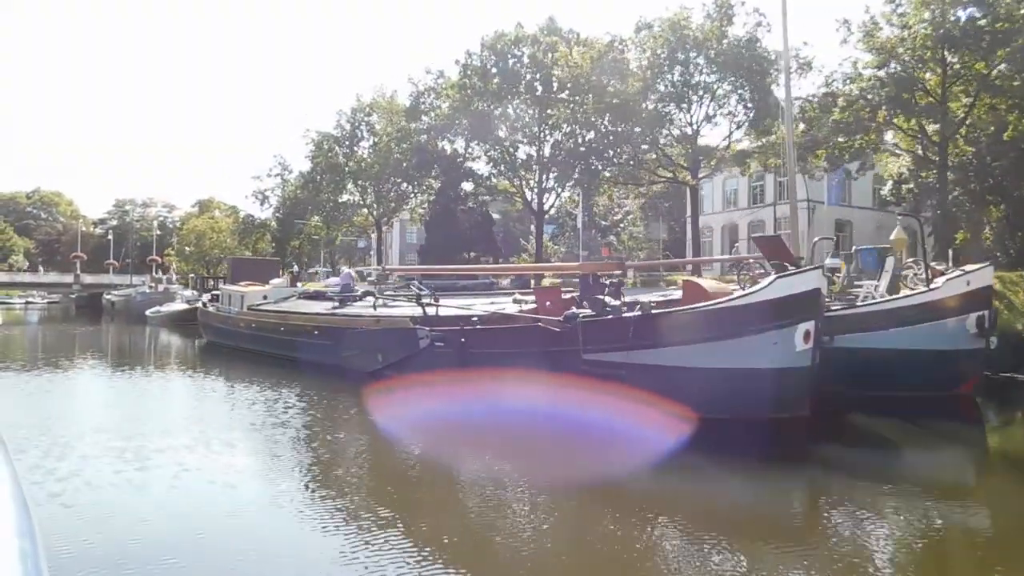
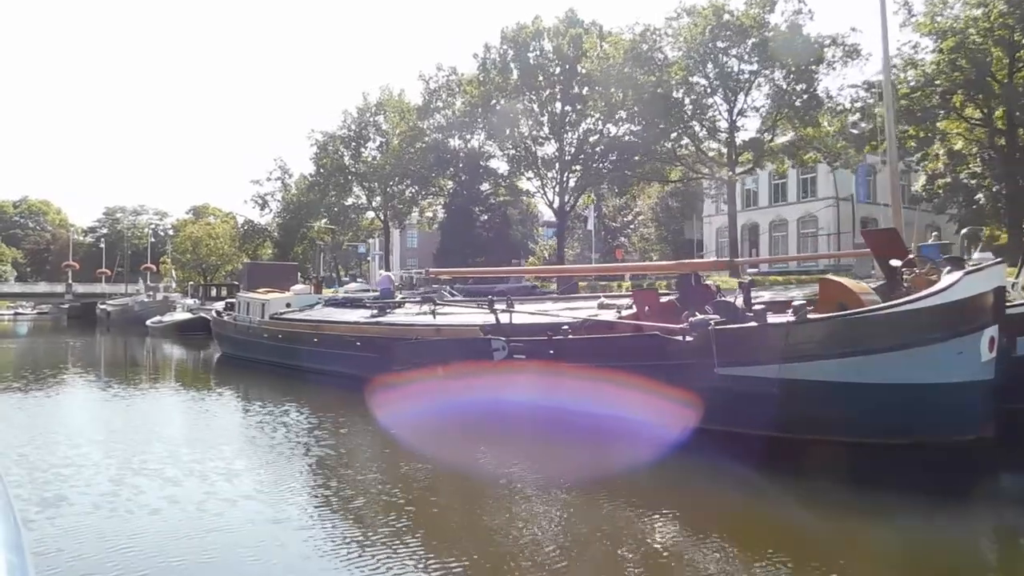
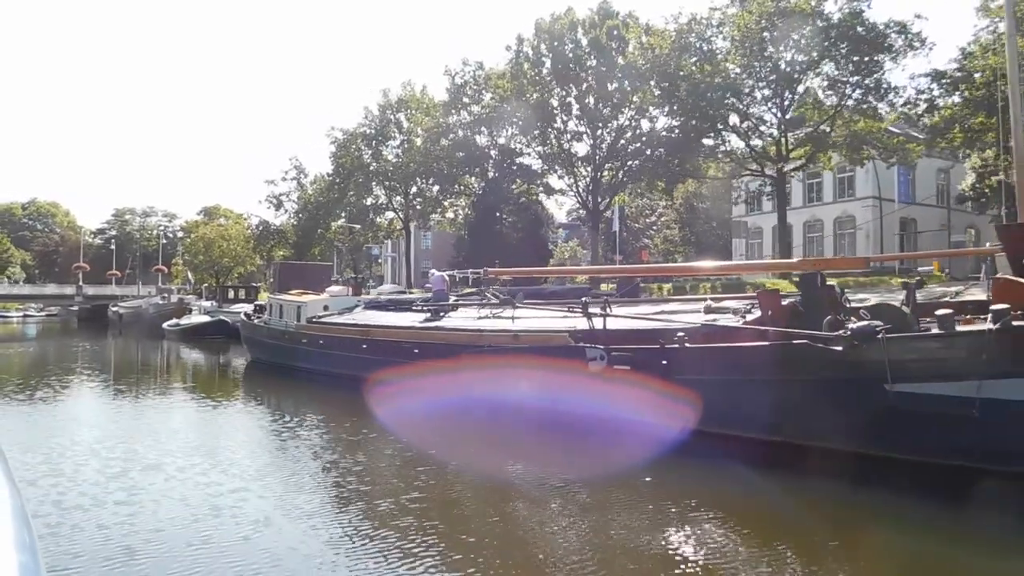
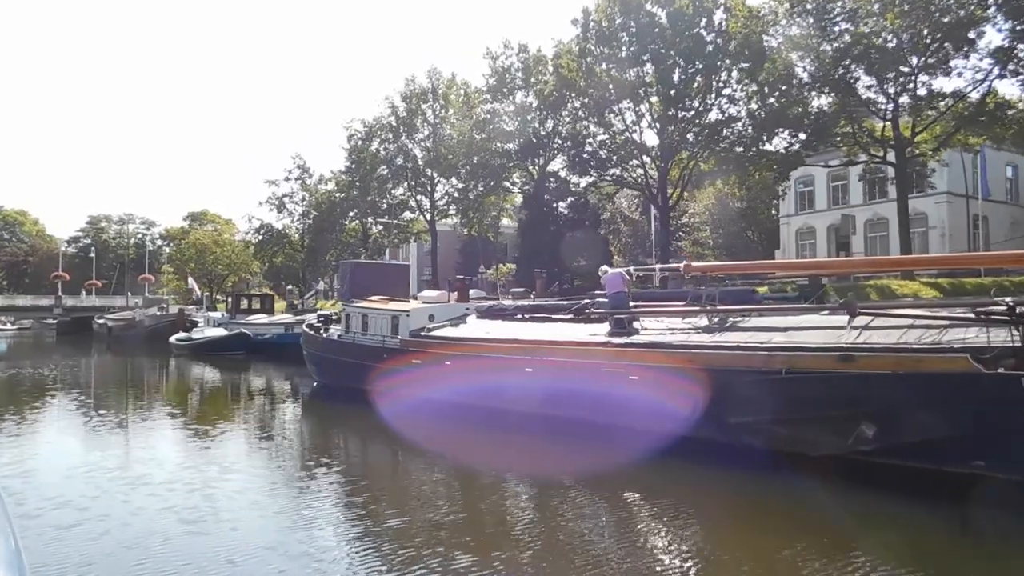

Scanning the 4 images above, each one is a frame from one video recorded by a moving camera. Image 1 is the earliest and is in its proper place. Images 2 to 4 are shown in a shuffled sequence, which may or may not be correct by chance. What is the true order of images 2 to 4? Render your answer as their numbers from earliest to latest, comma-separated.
2, 3, 4
